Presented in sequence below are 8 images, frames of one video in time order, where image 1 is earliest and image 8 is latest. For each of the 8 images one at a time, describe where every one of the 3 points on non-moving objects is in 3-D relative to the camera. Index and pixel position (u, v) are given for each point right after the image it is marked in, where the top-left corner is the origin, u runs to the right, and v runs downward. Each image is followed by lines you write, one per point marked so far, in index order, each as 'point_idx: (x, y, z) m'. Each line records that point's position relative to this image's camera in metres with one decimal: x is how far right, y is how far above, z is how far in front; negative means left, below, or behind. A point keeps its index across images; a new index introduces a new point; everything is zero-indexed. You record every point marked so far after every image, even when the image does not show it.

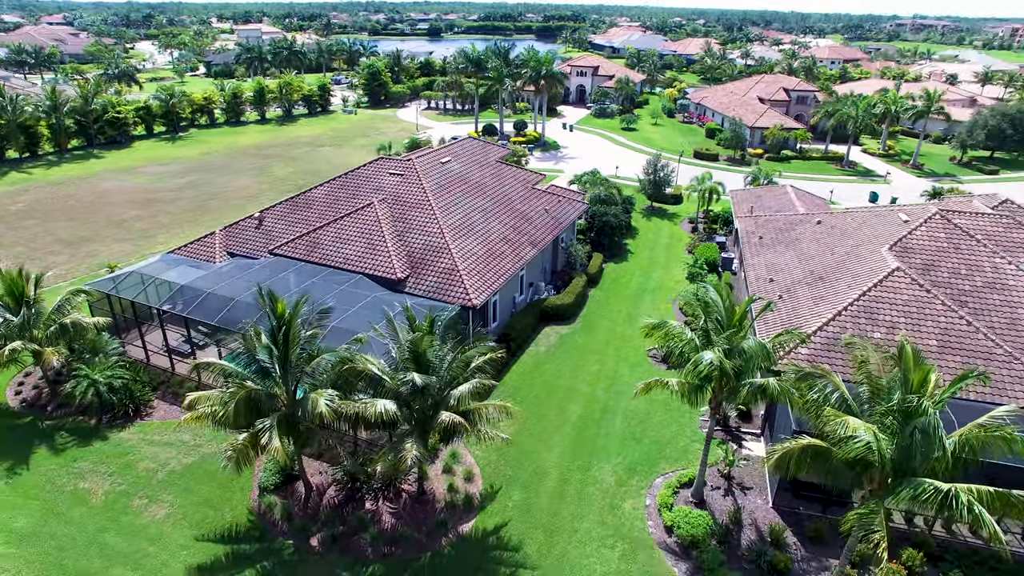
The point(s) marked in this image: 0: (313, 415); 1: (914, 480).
0: (-5.7, -3.7, +19.1) m
1: (+9.2, -4.4, +15.0) m
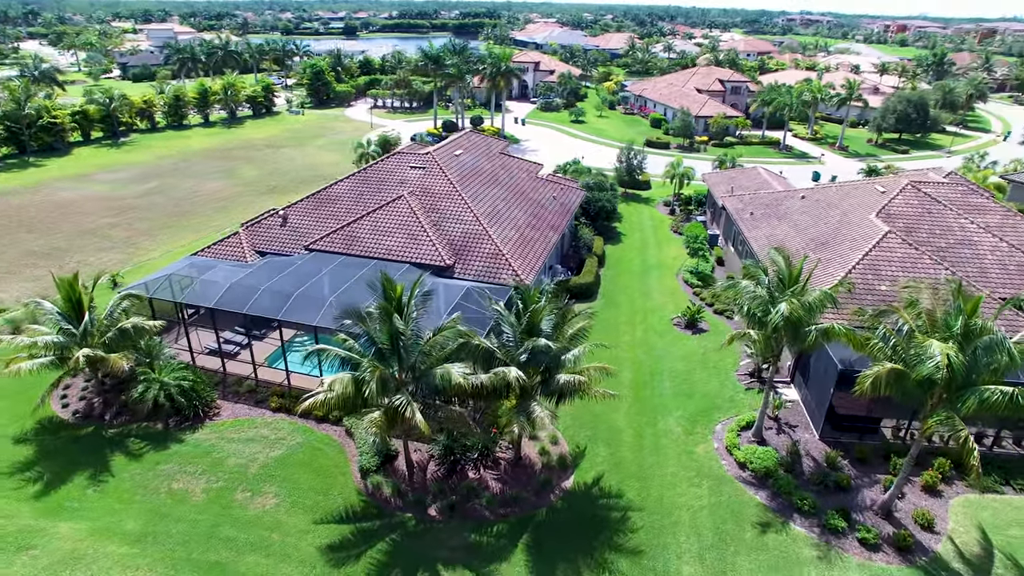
0: (-2.1, -3.1, +20.6) m
1: (+13.3, -2.9, +18.6) m
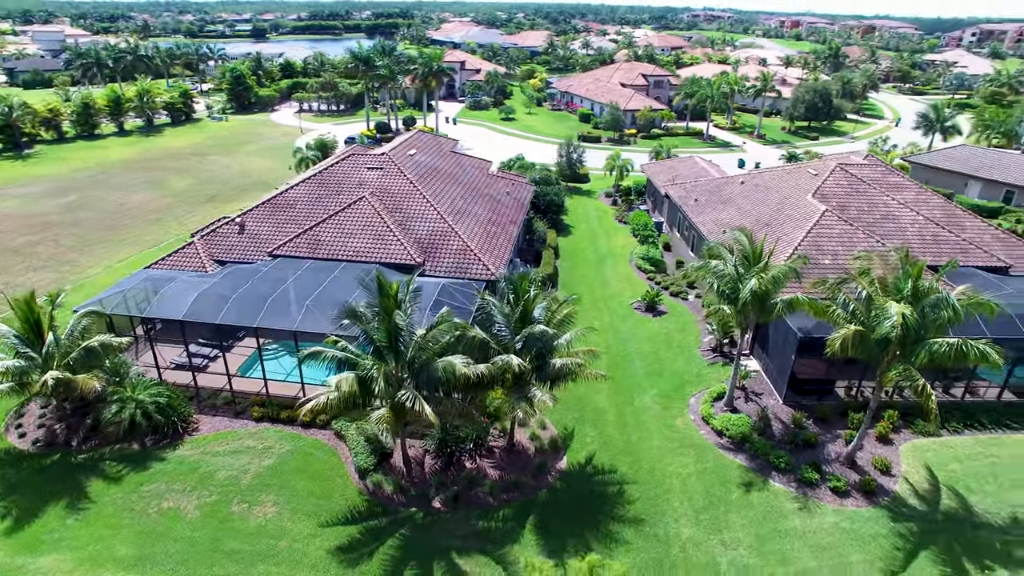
0: (-2.0, -2.9, +21.0) m
1: (+13.4, -1.8, +20.9) m
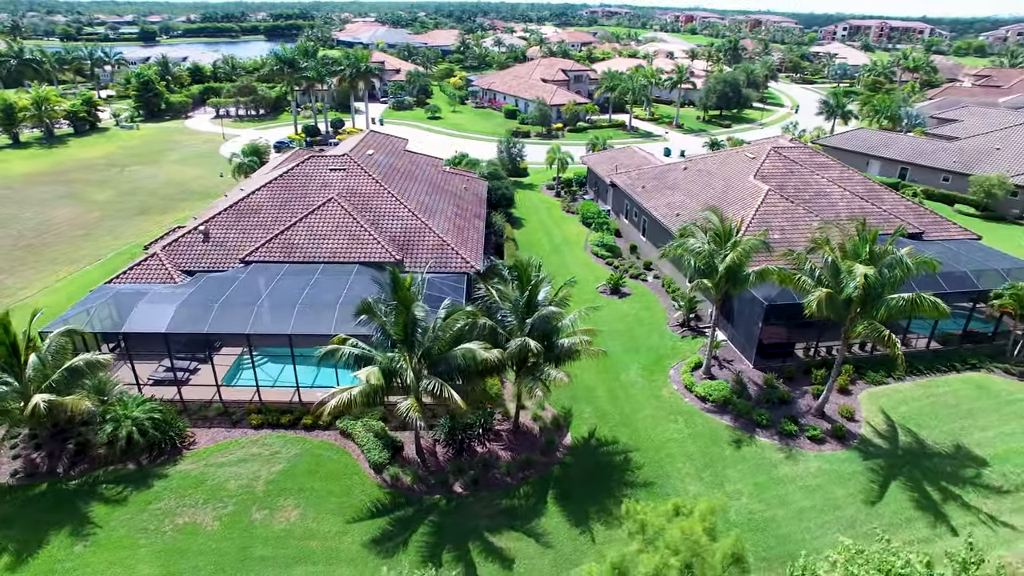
0: (-1.5, -2.6, +21.8) m
1: (+13.7, -0.4, +23.8) m
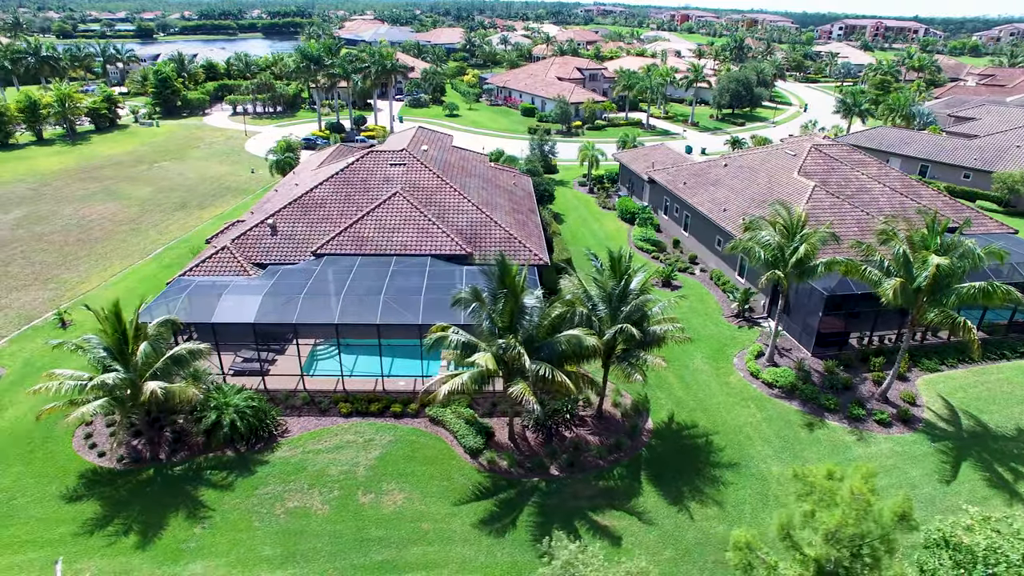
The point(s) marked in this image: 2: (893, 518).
0: (+2.1, -2.2, +22.6) m
1: (+17.2, 0.0, +25.0) m
2: (+8.1, -5.0, +14.0) m
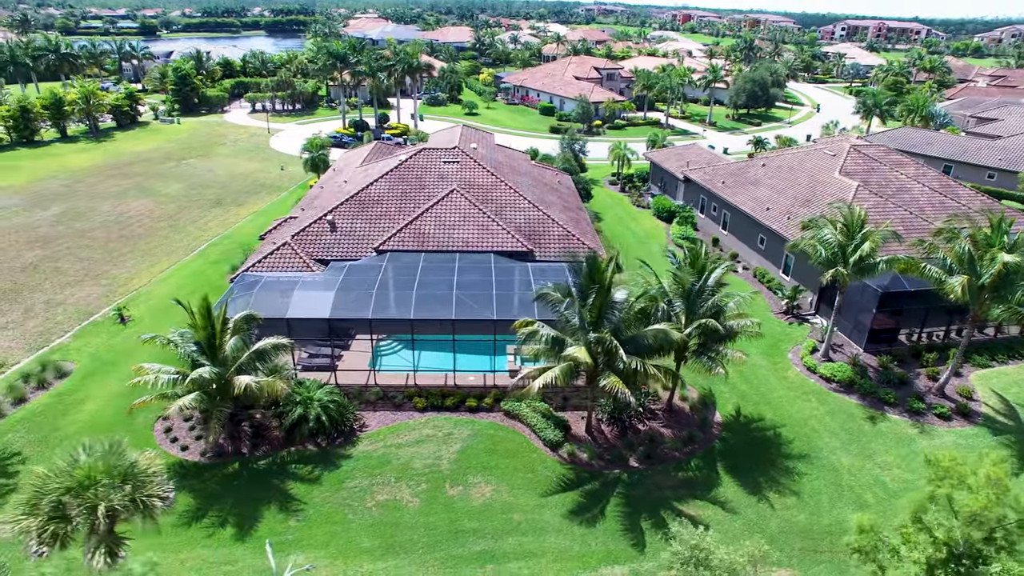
0: (+5.1, -2.1, +23.2) m
1: (+20.2, +0.2, +25.8) m
2: (+11.3, -4.9, +14.6) m
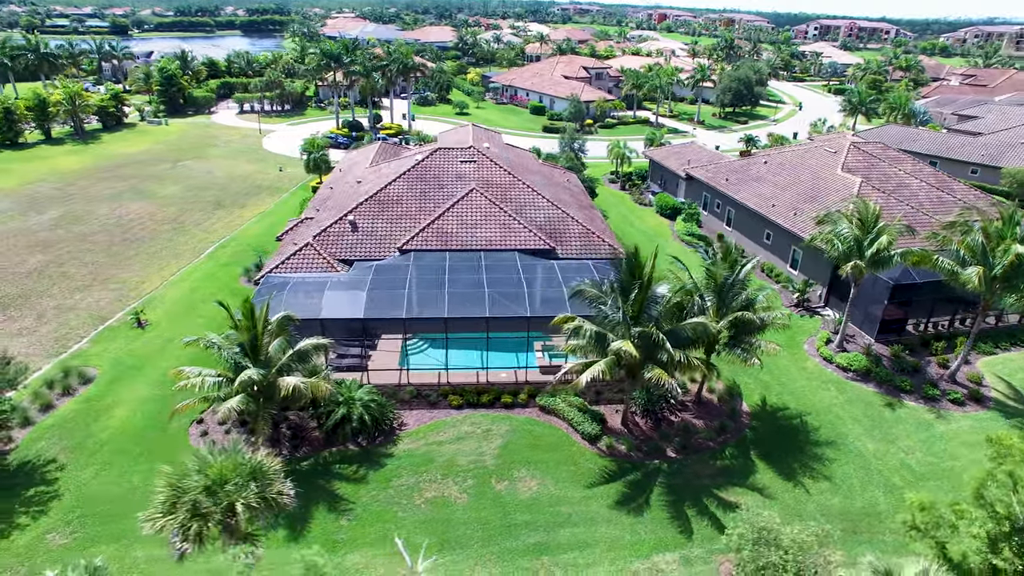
0: (+6.7, -1.9, +23.8) m
1: (+21.7, +0.6, +27.0) m
2: (+13.3, -4.6, +15.5) m
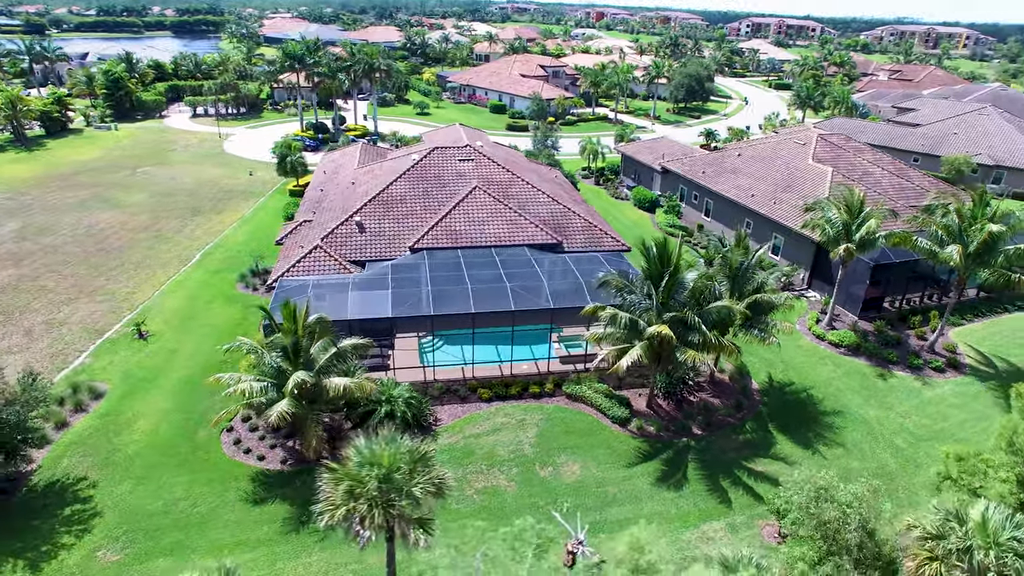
0: (+8.2, -1.3, +25.3) m
1: (+22.6, +1.8, +29.9) m
2: (+15.6, -3.7, +17.7) m
